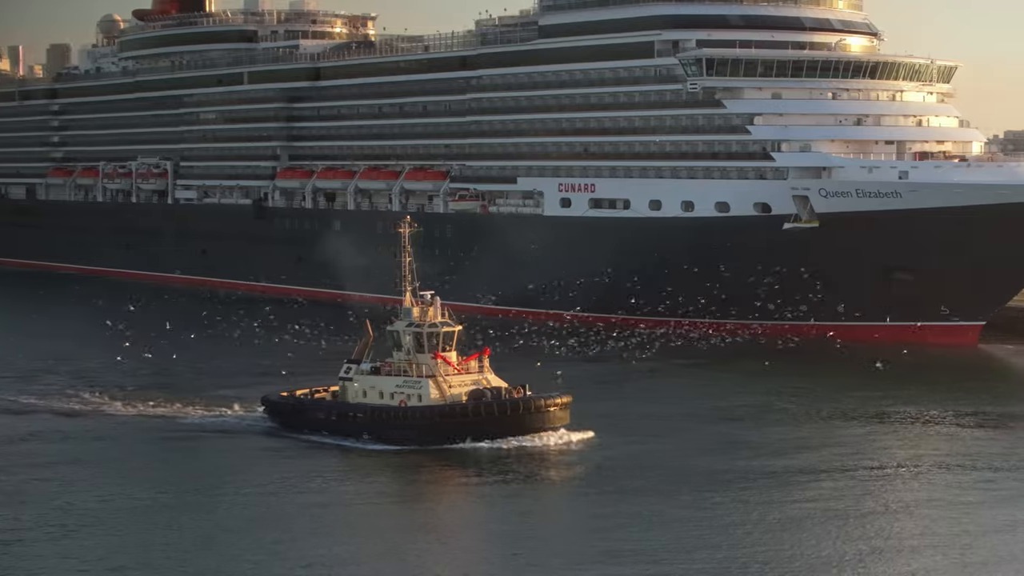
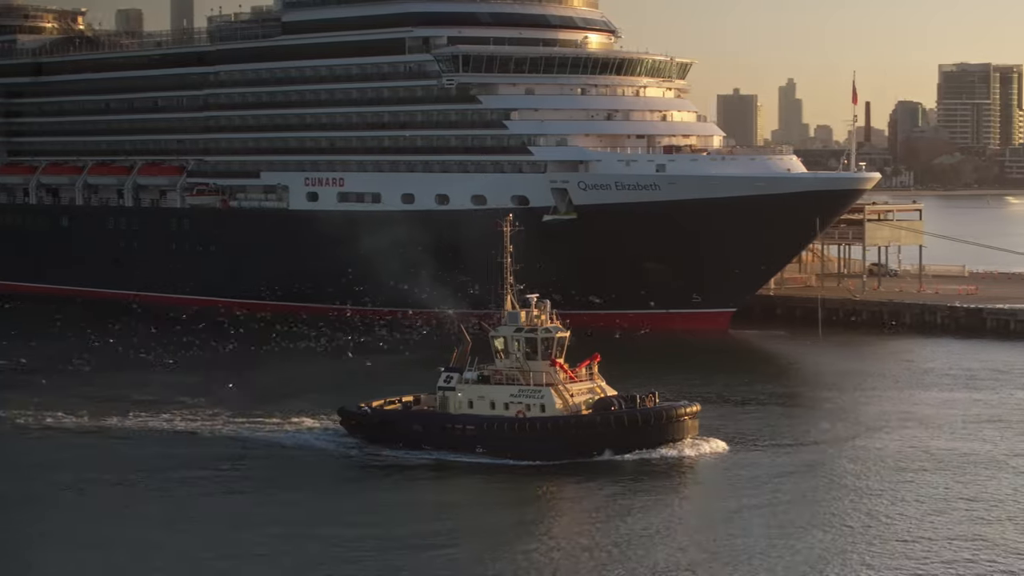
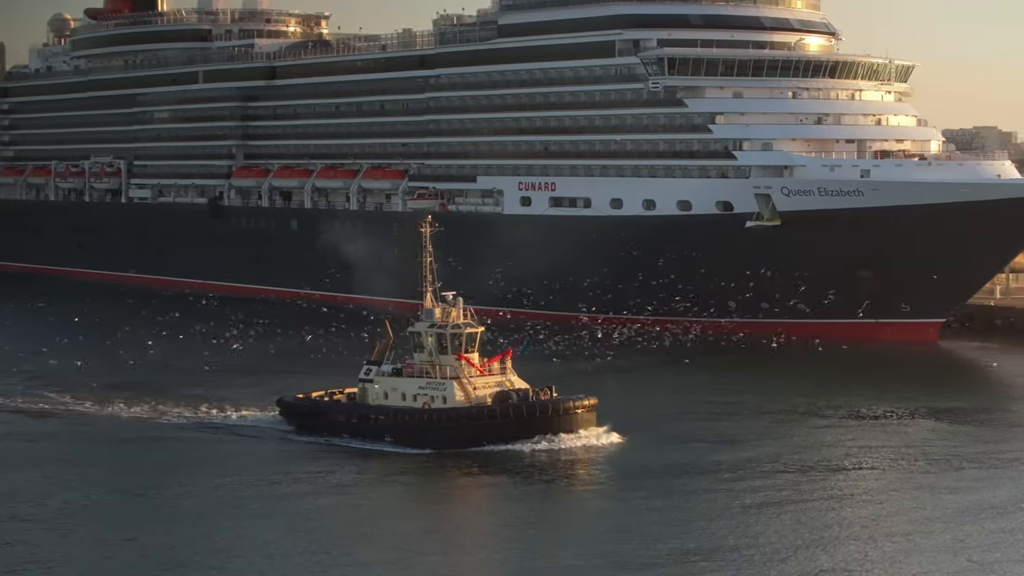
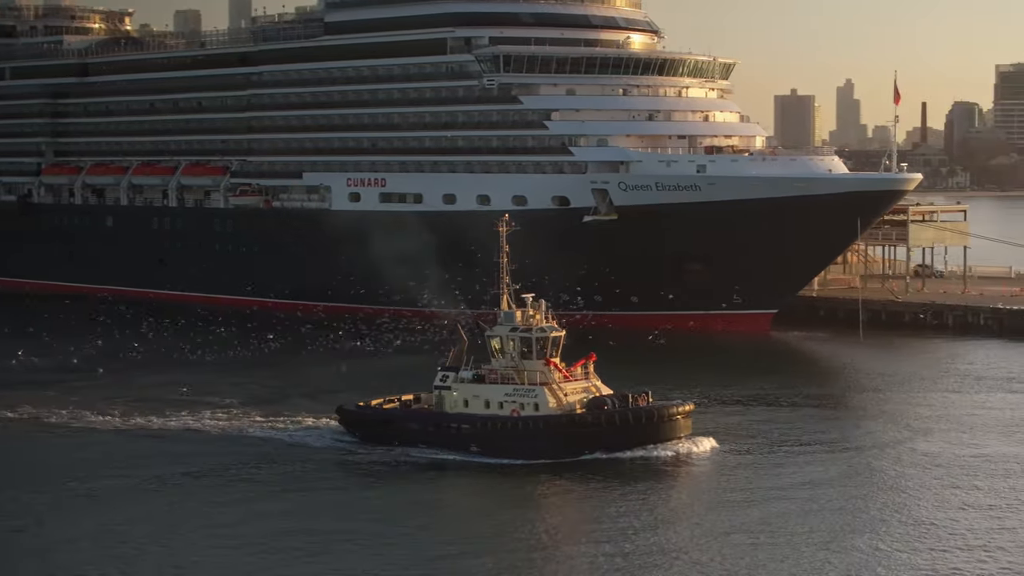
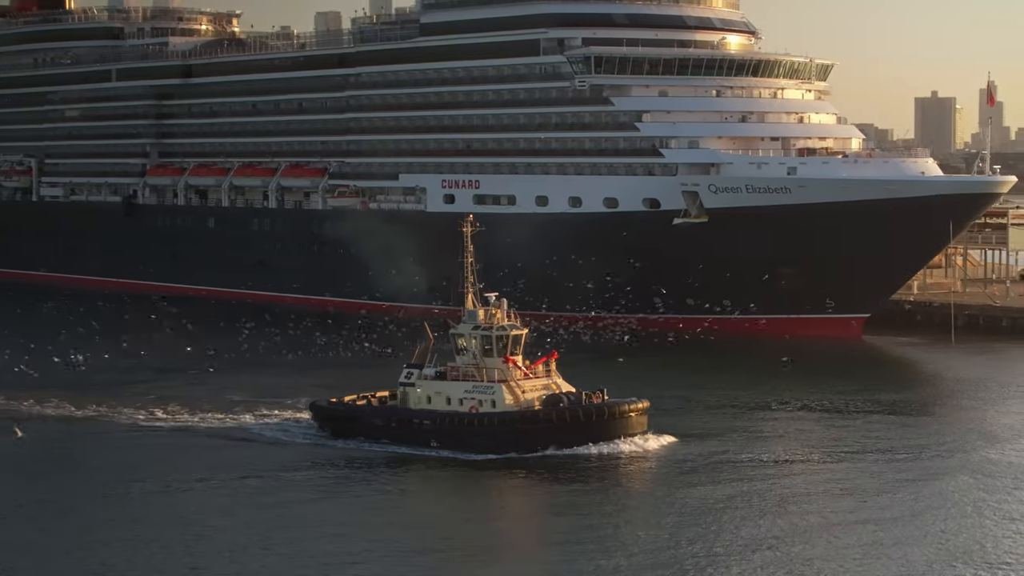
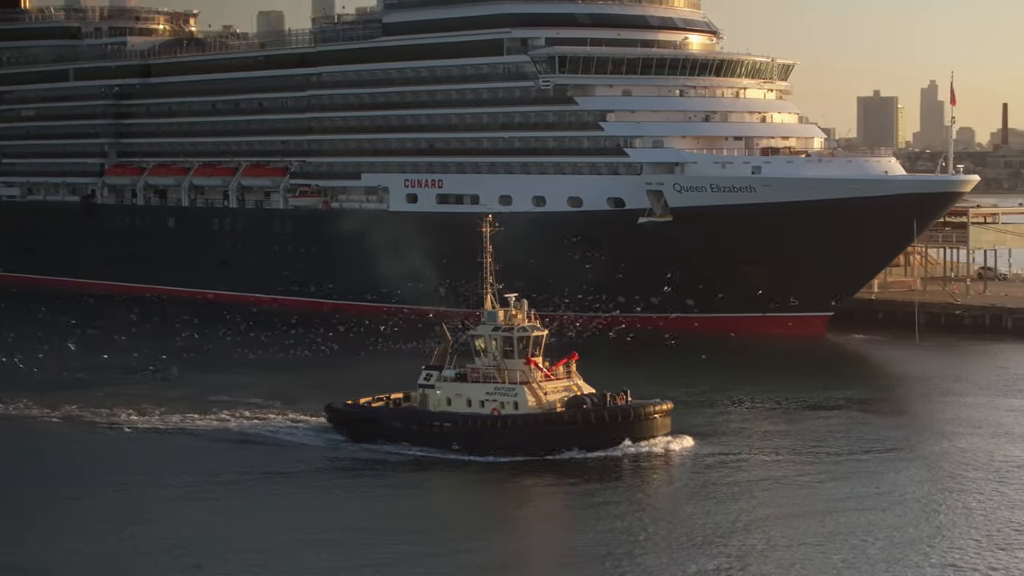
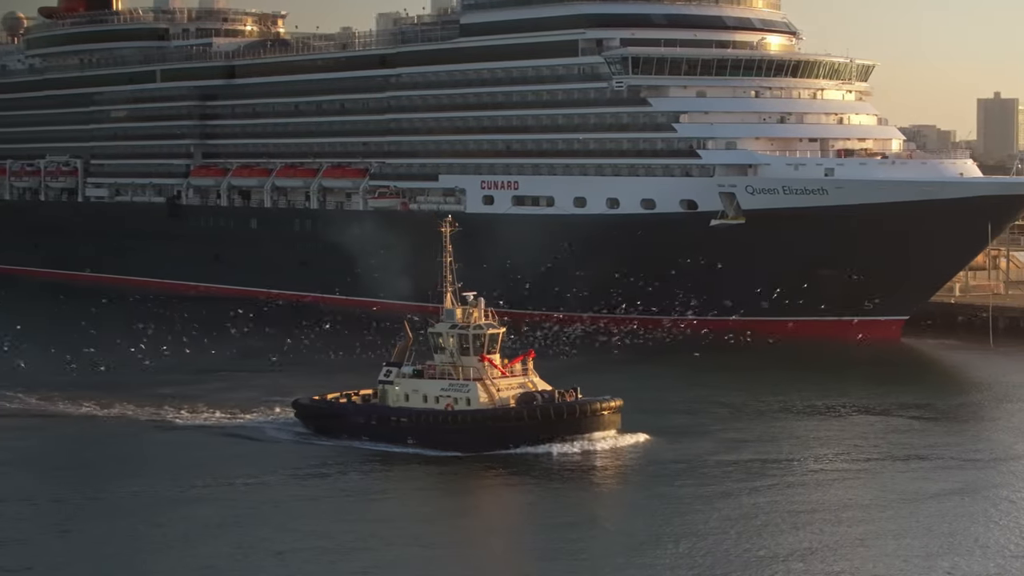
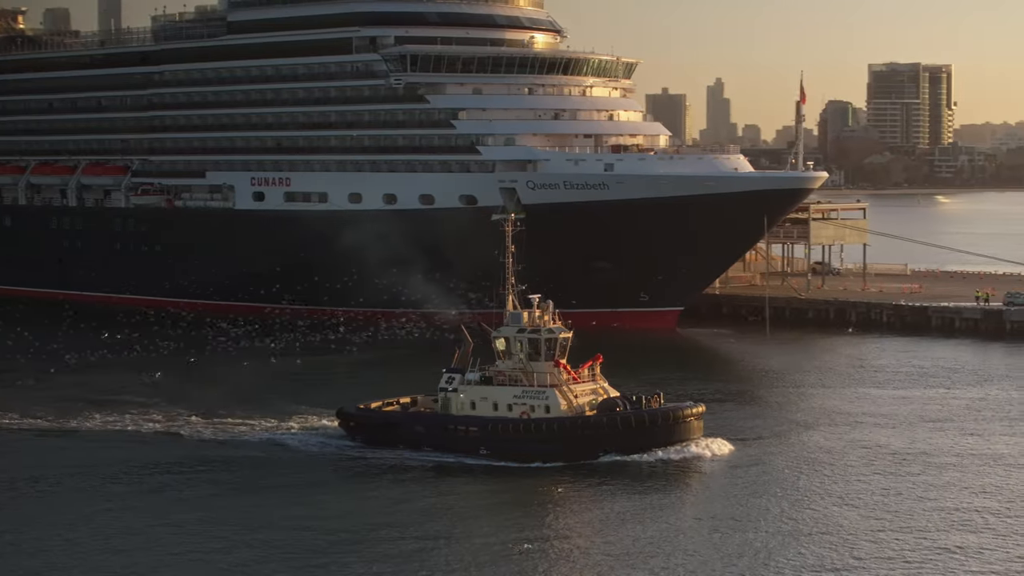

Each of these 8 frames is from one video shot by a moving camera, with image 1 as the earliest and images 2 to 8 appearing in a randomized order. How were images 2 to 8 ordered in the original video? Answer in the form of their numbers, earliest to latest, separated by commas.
3, 7, 5, 6, 4, 2, 8
